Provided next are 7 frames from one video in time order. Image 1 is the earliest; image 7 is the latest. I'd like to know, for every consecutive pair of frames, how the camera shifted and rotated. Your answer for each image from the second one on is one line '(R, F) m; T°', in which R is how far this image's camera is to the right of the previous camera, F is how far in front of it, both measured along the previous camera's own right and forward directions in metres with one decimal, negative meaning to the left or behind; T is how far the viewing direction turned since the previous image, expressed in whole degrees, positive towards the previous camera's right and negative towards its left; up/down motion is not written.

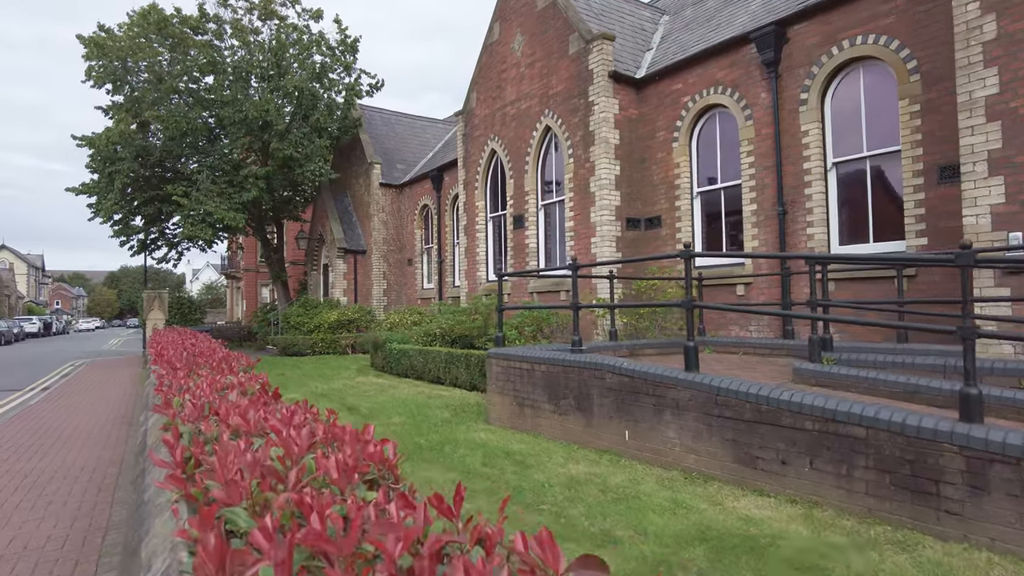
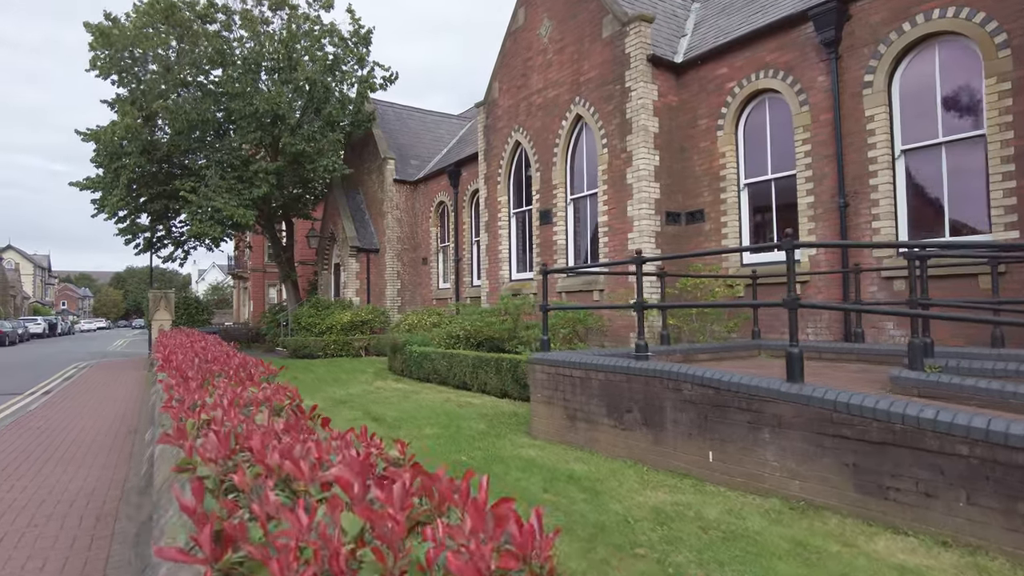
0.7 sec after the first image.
(-0.4, +0.8) m; 0°
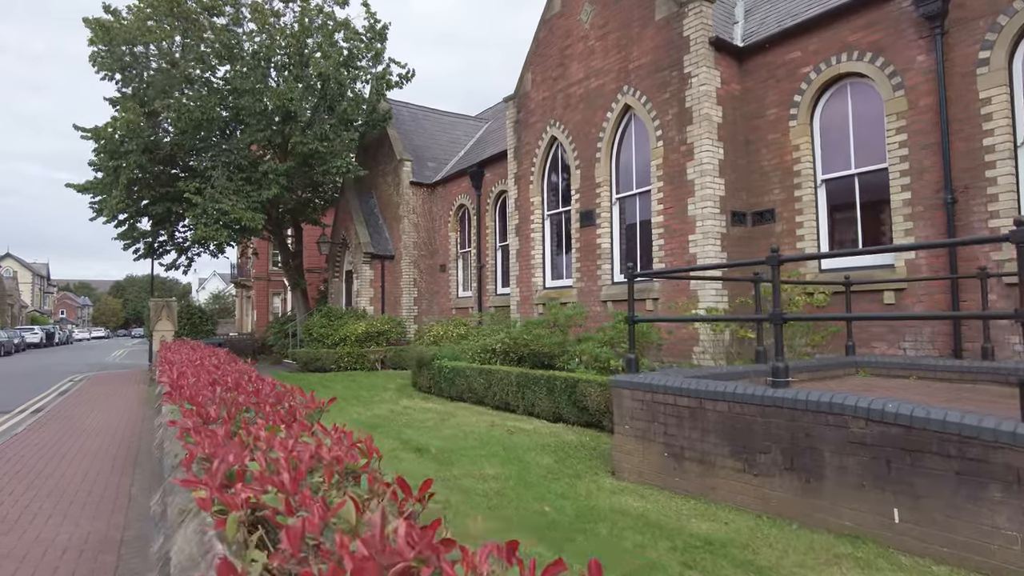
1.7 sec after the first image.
(-0.7, +1.1) m; 0°
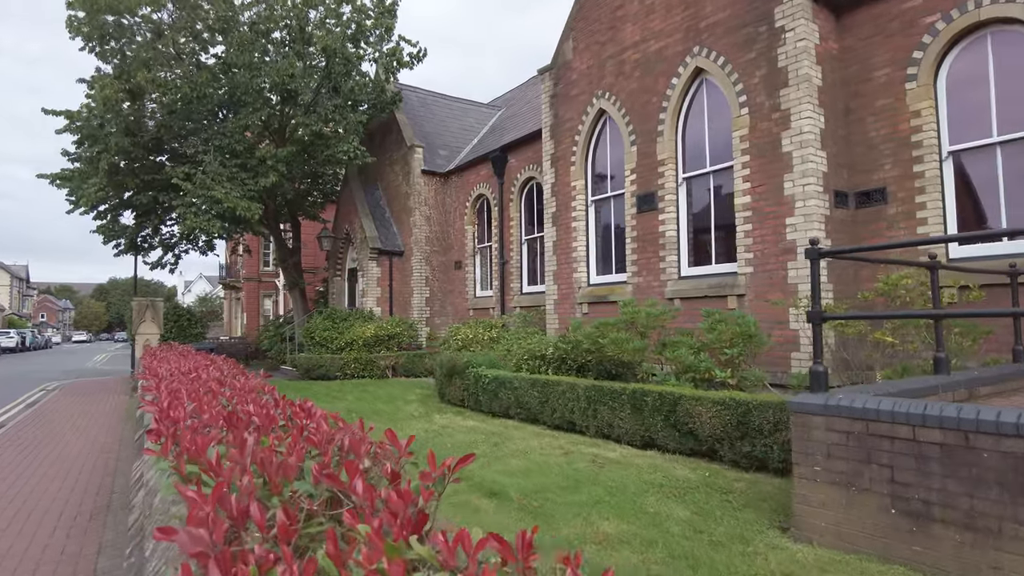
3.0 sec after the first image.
(-0.9, +1.7) m; +1°
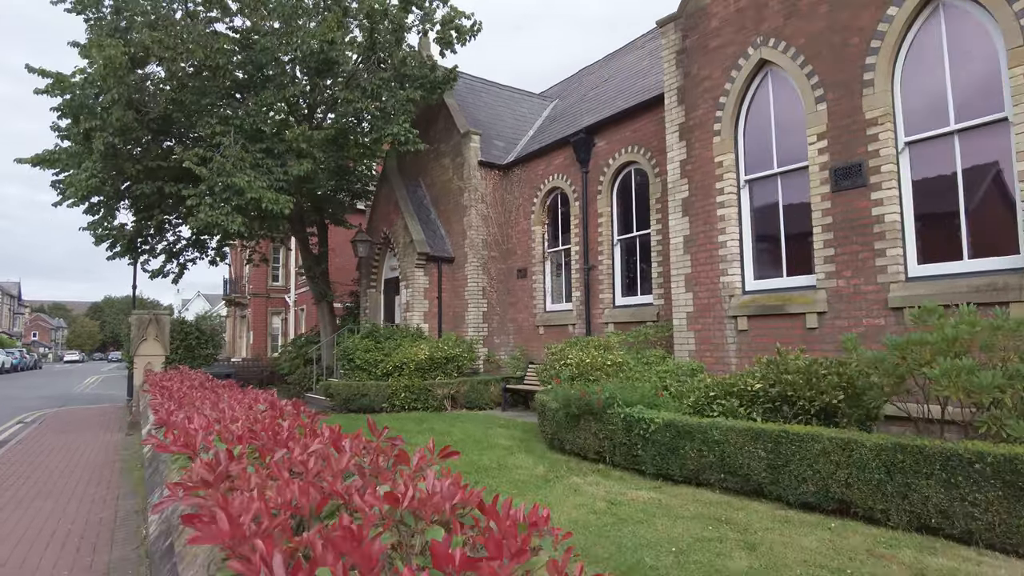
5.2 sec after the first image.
(-1.6, +2.8) m; 0°
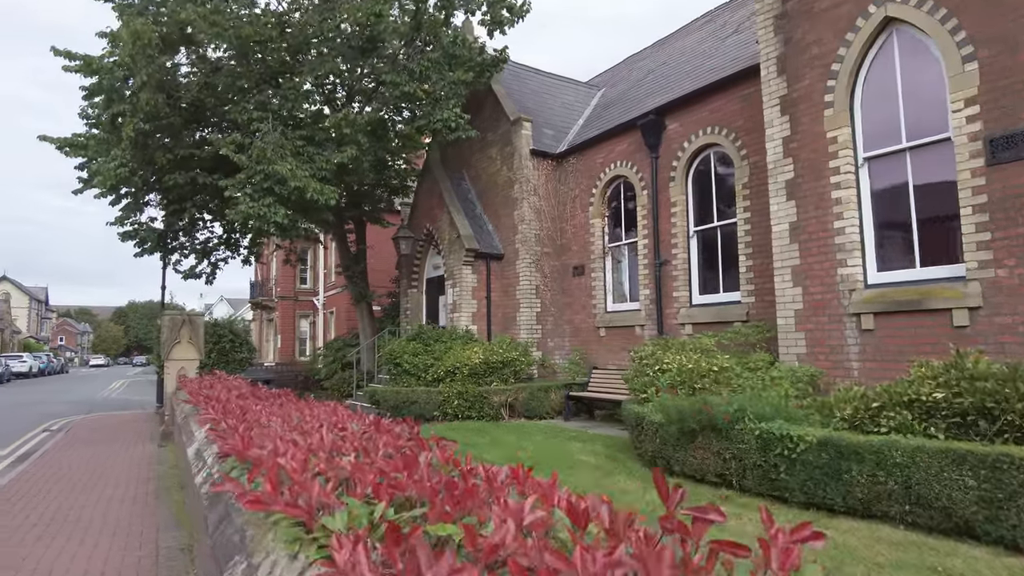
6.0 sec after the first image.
(-0.7, +1.0) m; -2°
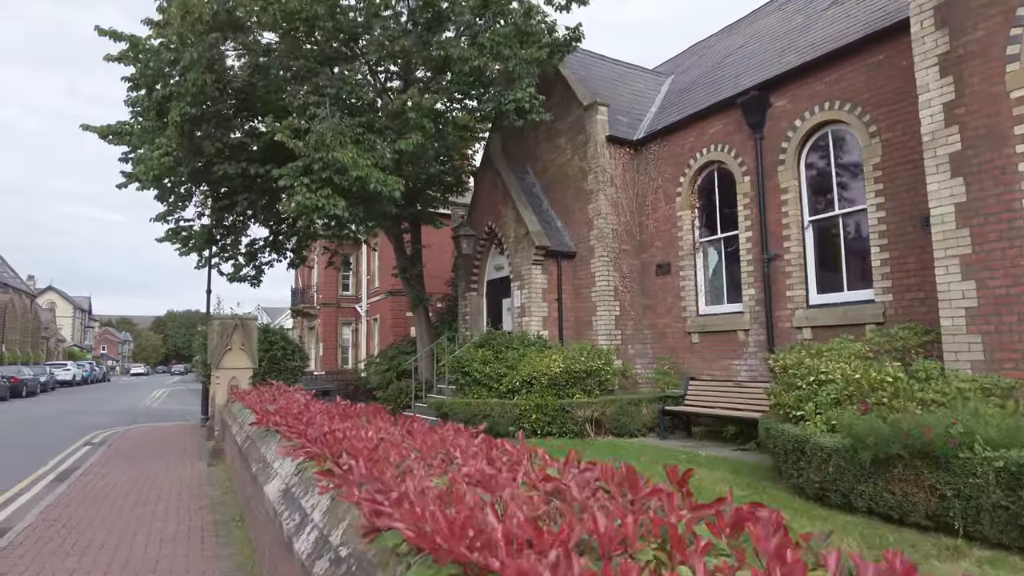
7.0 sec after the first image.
(-0.8, +1.2) m; -3°
